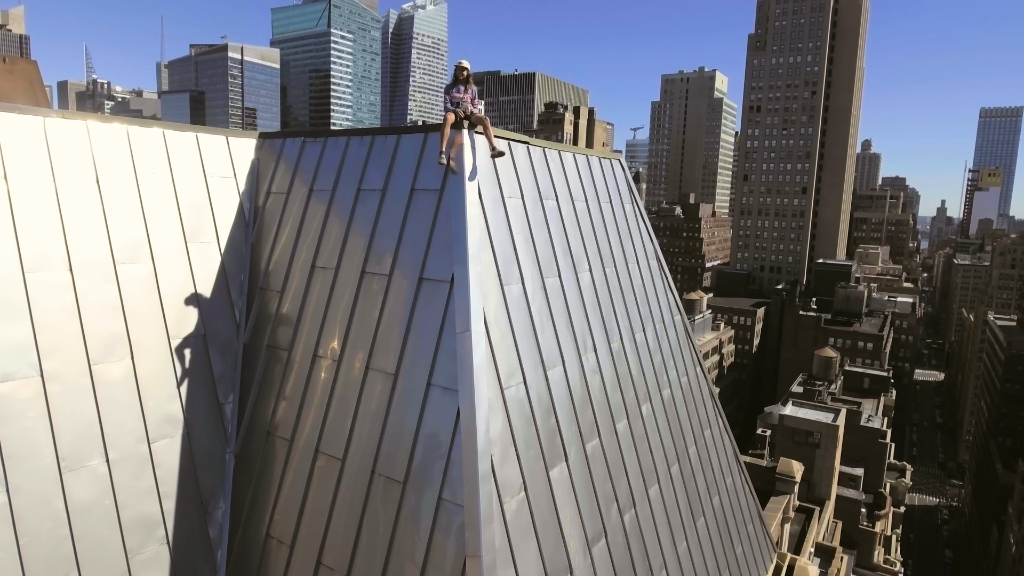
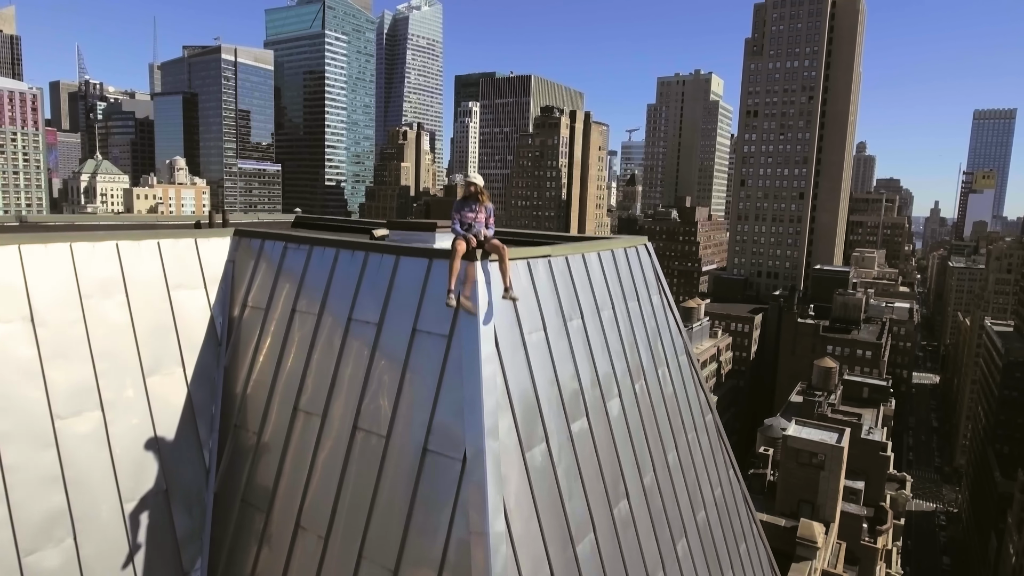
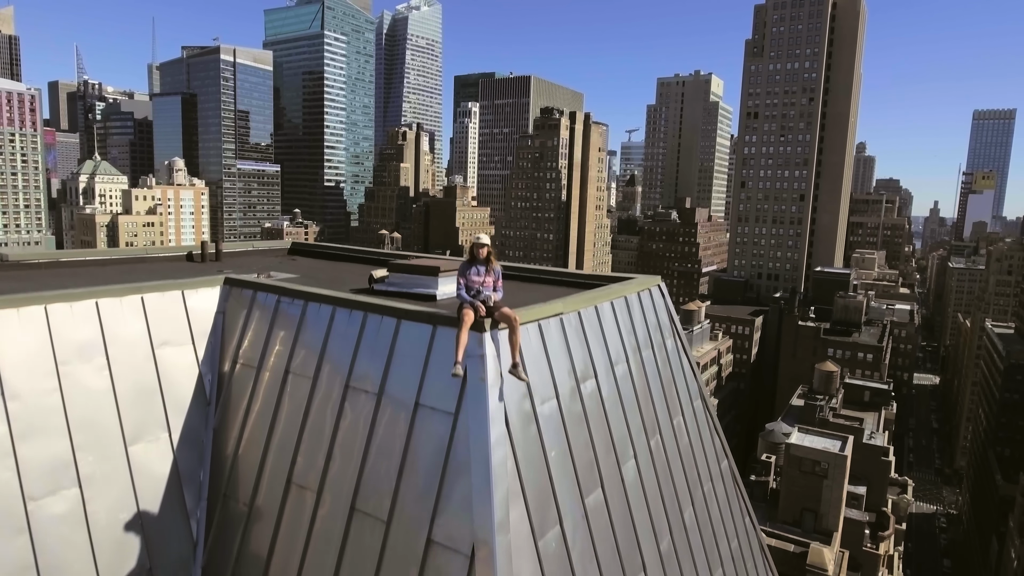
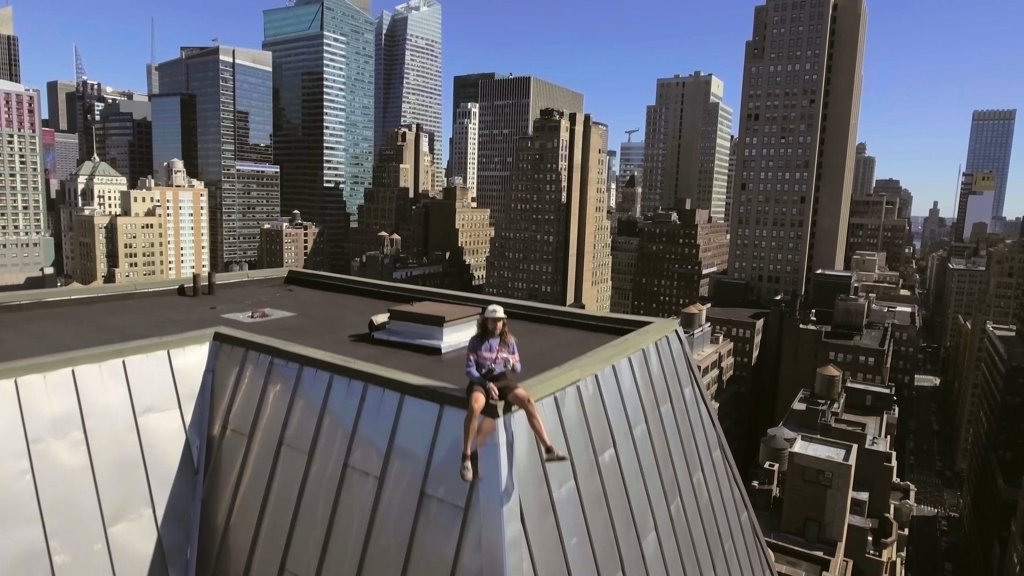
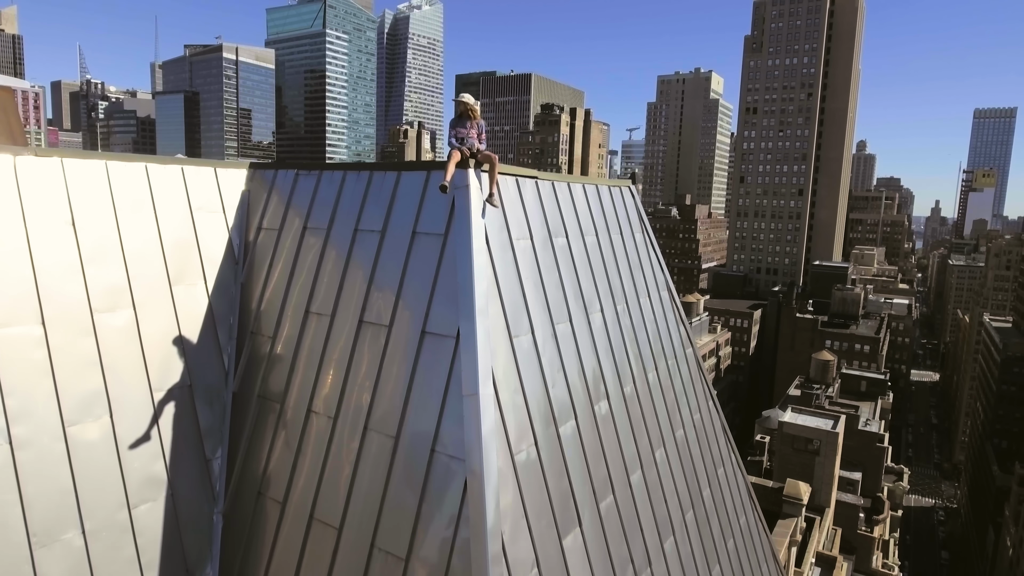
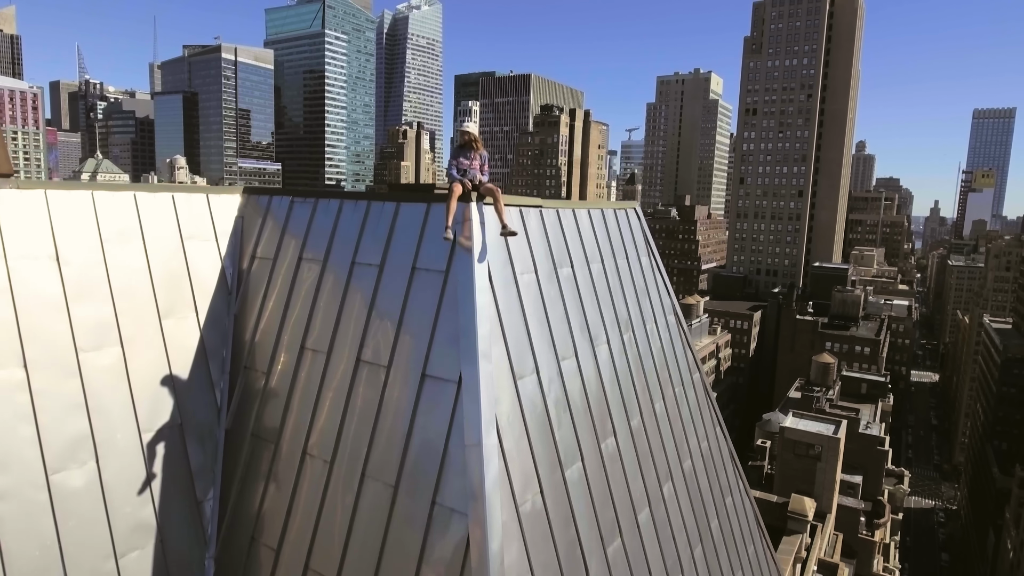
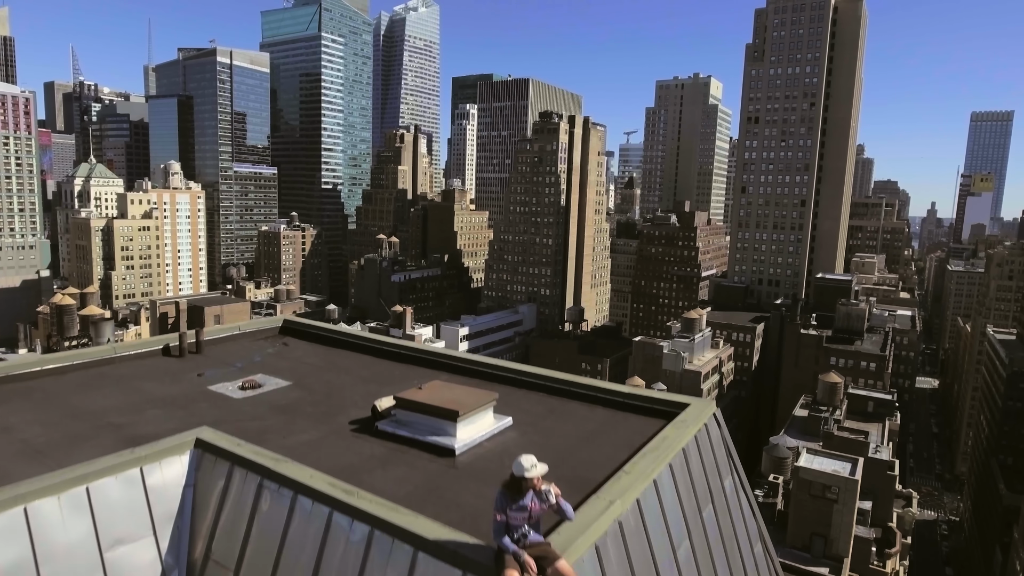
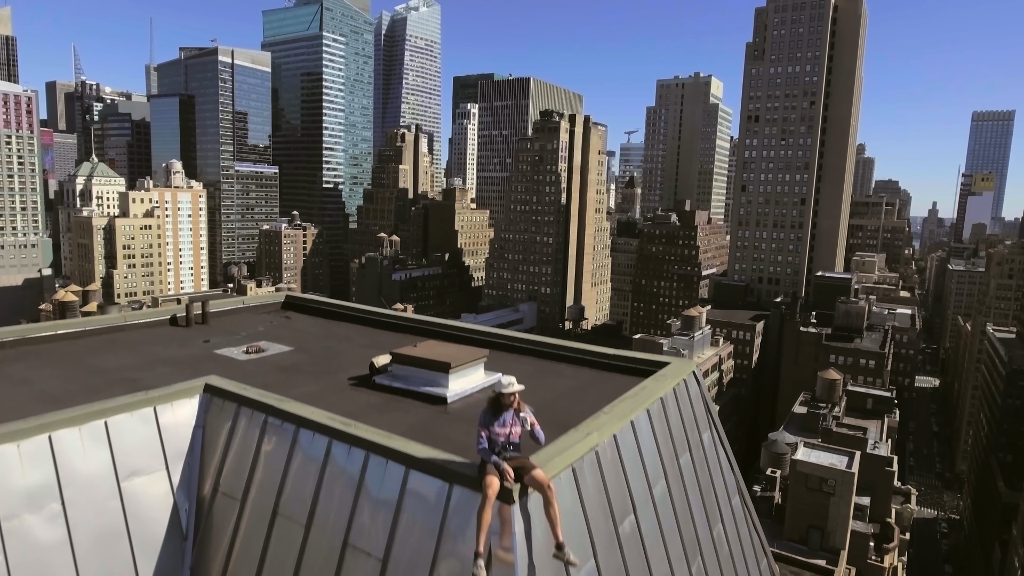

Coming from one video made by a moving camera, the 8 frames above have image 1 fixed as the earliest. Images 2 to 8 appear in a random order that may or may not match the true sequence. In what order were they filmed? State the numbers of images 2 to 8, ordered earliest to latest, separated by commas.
5, 6, 2, 3, 4, 8, 7
